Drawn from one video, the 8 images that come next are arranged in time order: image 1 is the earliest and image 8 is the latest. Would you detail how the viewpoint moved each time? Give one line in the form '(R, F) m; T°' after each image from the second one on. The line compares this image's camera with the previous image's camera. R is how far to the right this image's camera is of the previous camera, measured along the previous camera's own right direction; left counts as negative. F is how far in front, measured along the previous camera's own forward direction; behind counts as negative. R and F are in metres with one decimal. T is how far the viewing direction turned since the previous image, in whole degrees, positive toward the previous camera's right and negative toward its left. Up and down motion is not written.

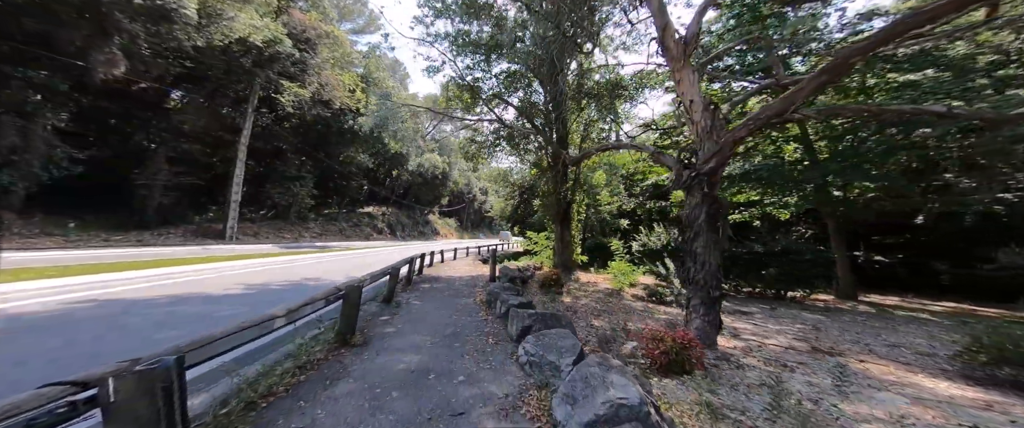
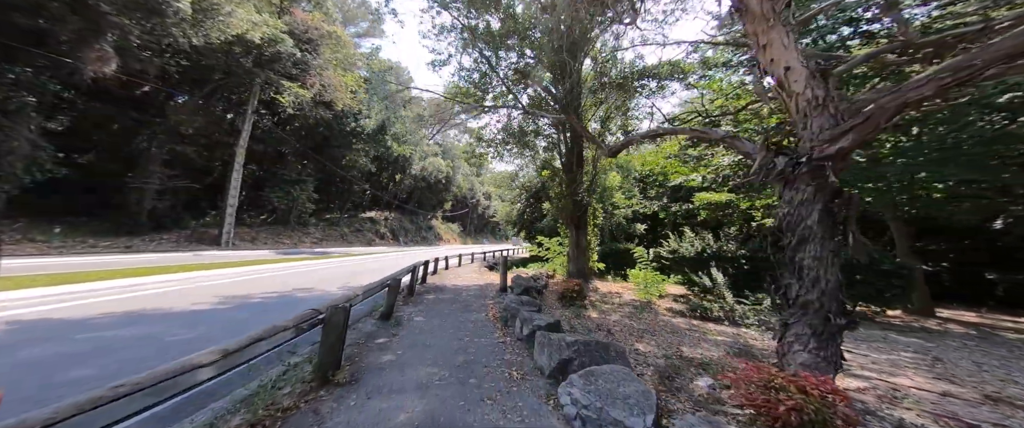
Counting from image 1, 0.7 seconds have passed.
(-0.3, +1.0) m; 0°
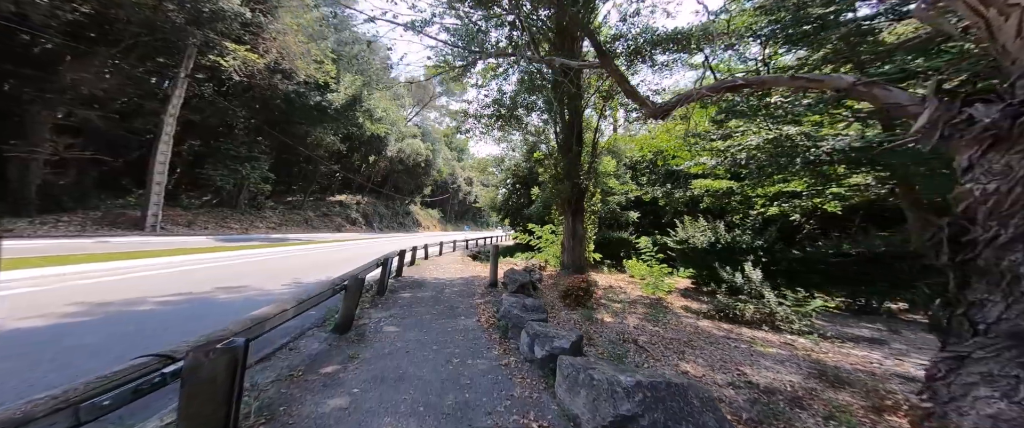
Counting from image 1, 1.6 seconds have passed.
(-0.3, +1.3) m; +4°
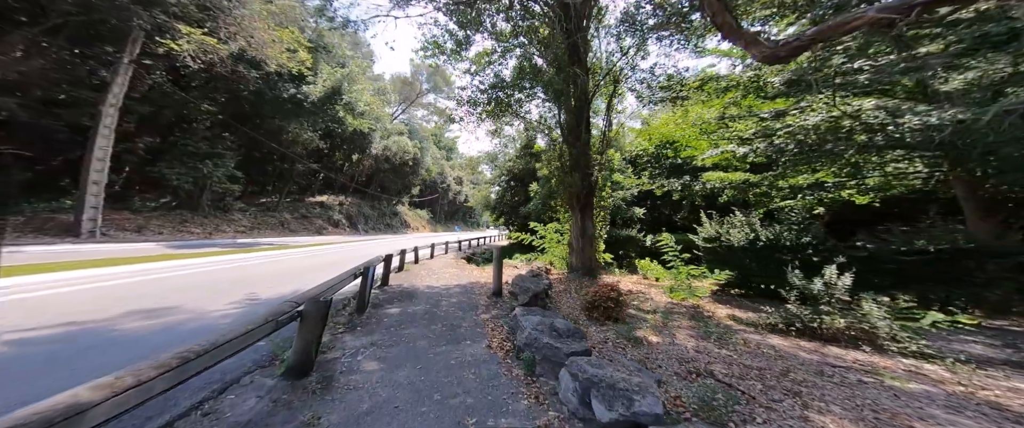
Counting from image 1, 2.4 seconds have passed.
(-0.4, +1.2) m; +2°
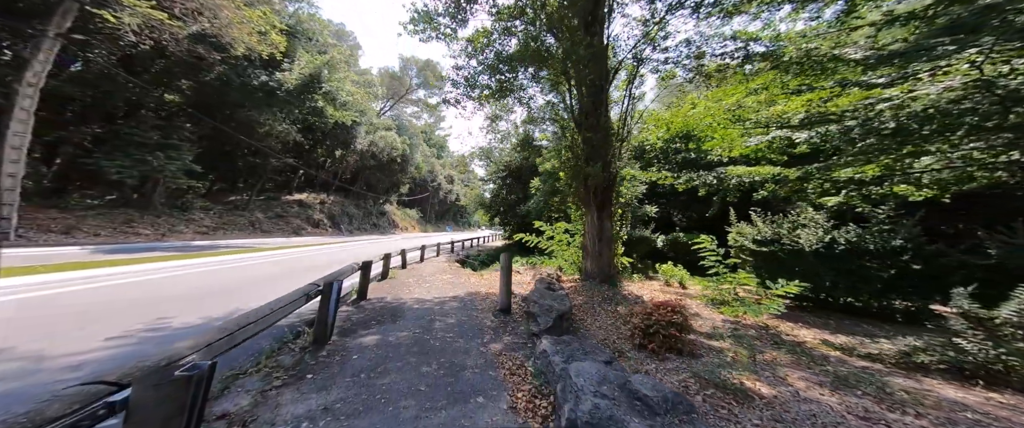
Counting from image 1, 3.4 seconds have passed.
(-0.4, +1.5) m; +2°
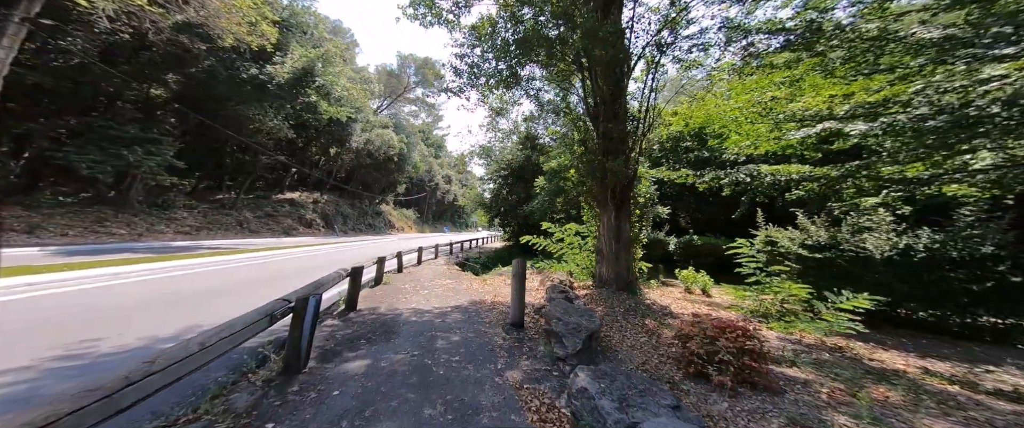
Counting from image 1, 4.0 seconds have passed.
(-0.3, +0.8) m; +1°
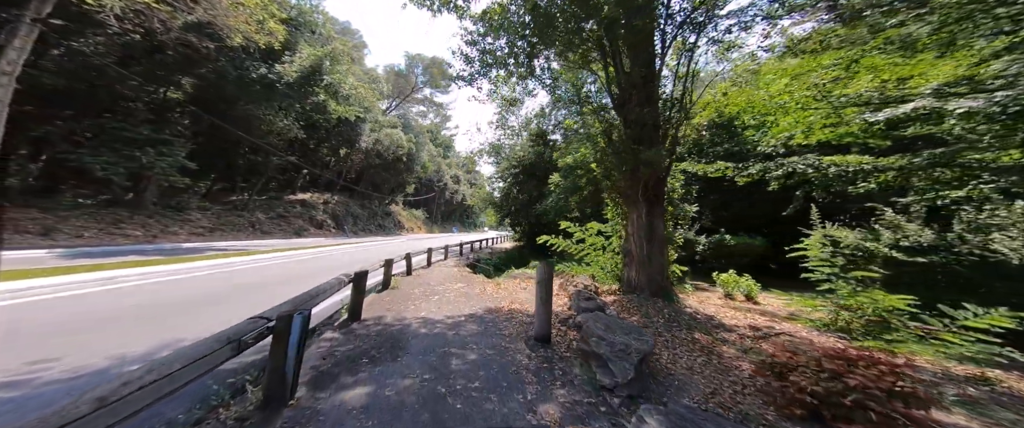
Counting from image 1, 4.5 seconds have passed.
(-0.2, +0.7) m; -2°
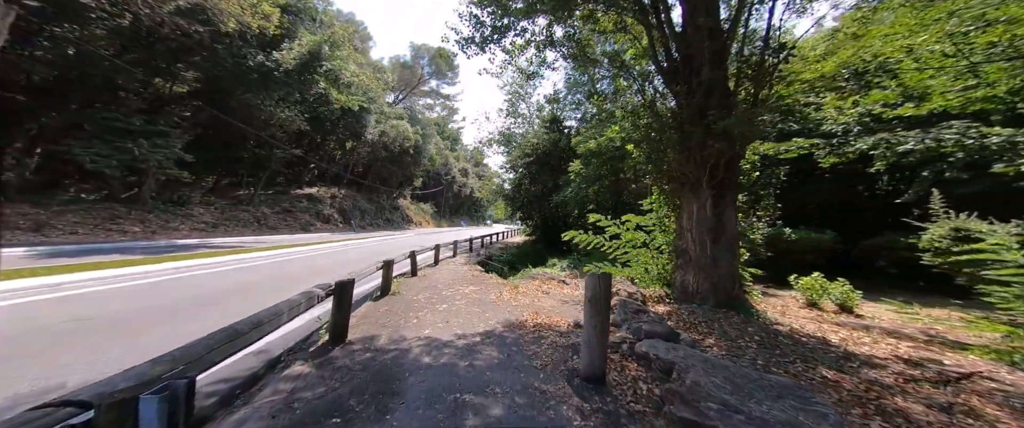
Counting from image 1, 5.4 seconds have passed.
(-0.3, +1.3) m; -1°
